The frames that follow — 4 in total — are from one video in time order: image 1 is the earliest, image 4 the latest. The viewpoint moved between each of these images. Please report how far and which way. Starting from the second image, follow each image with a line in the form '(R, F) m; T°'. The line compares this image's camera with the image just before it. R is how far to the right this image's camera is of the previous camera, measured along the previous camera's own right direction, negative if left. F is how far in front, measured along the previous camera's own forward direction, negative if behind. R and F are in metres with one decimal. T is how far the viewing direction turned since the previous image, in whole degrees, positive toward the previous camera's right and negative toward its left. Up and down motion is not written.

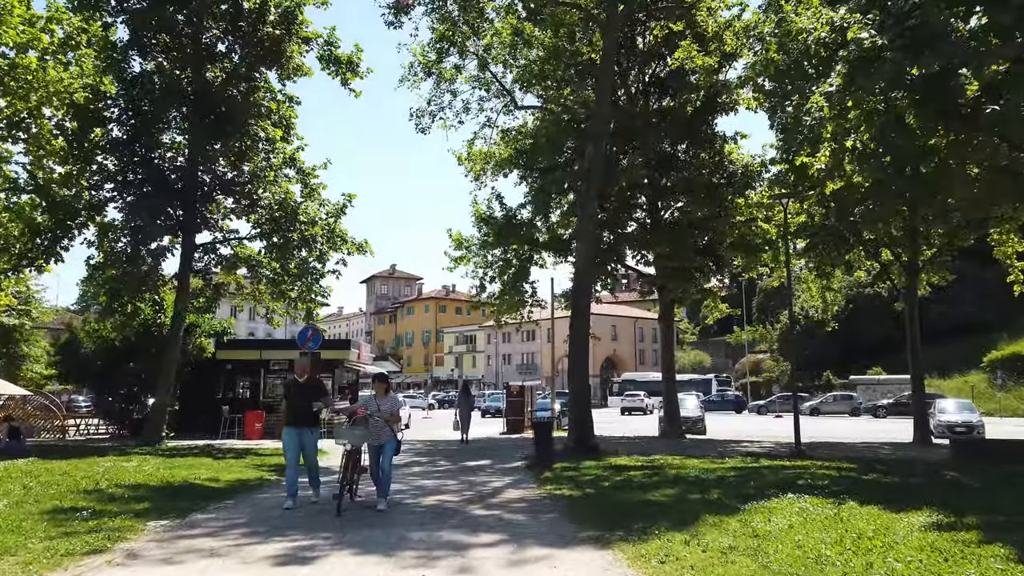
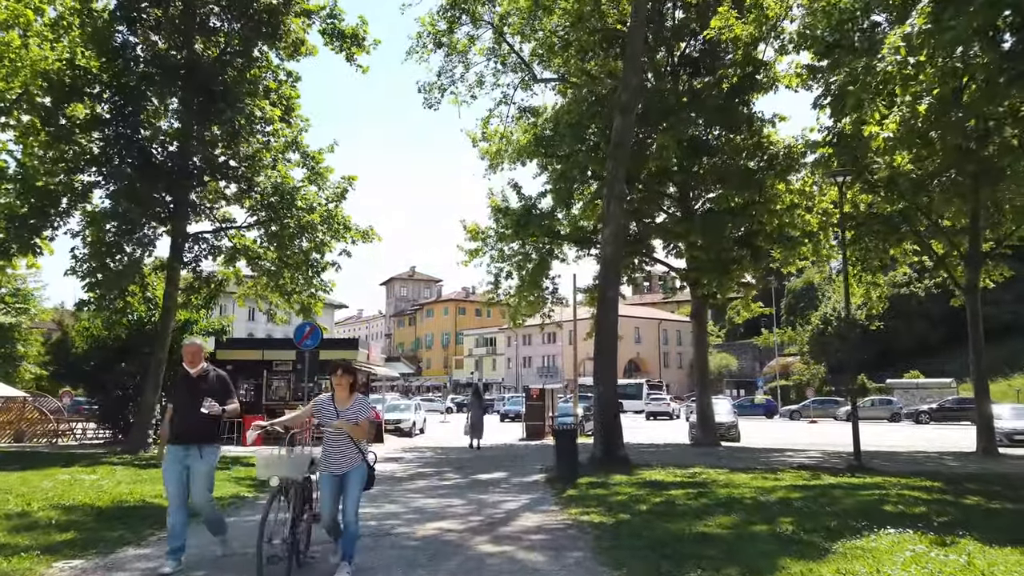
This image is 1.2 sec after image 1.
(0.0, +1.8) m; -2°
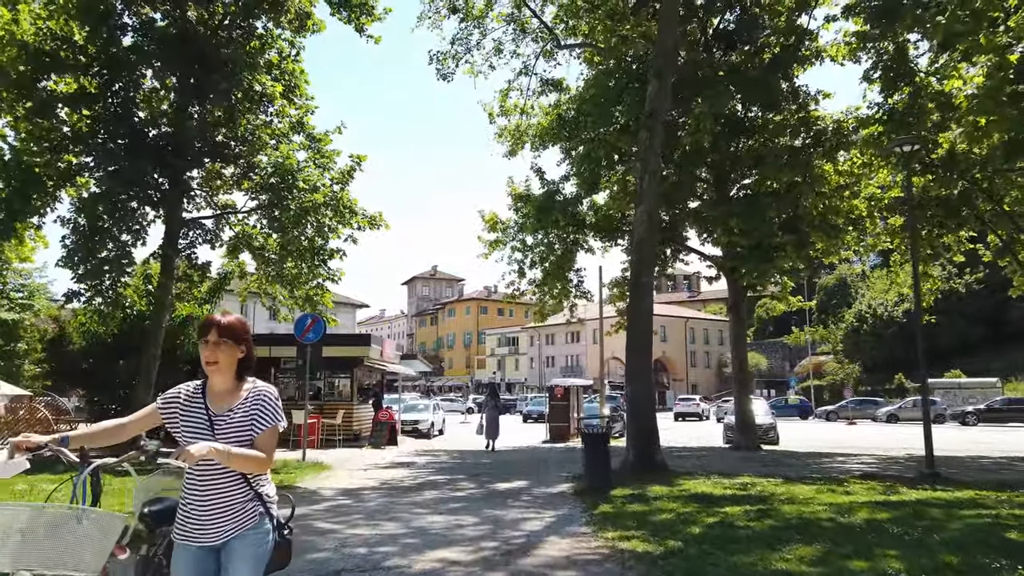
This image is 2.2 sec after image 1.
(0.0, +1.5) m; -2°
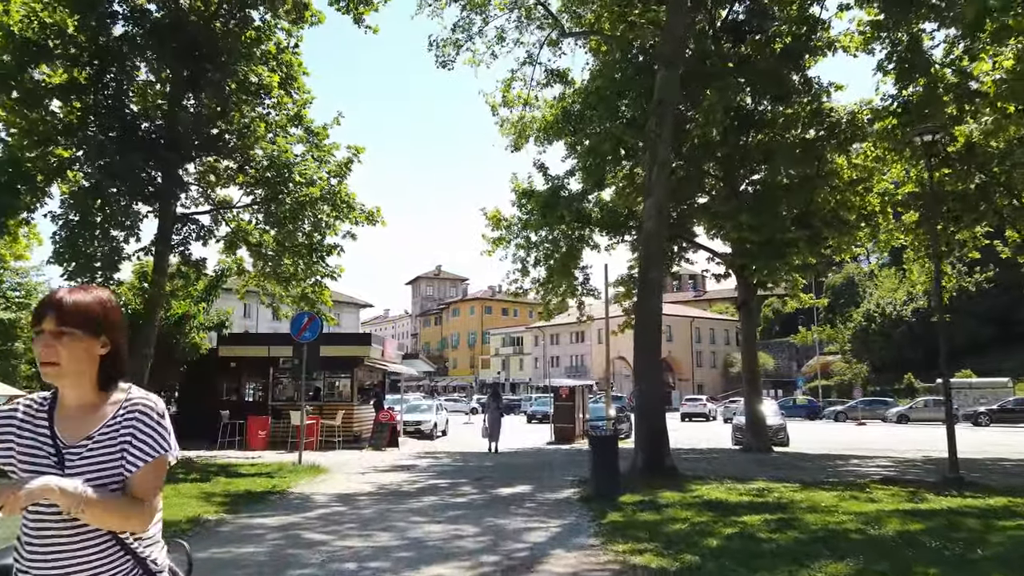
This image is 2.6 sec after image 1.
(0.0, +0.5) m; 0°
